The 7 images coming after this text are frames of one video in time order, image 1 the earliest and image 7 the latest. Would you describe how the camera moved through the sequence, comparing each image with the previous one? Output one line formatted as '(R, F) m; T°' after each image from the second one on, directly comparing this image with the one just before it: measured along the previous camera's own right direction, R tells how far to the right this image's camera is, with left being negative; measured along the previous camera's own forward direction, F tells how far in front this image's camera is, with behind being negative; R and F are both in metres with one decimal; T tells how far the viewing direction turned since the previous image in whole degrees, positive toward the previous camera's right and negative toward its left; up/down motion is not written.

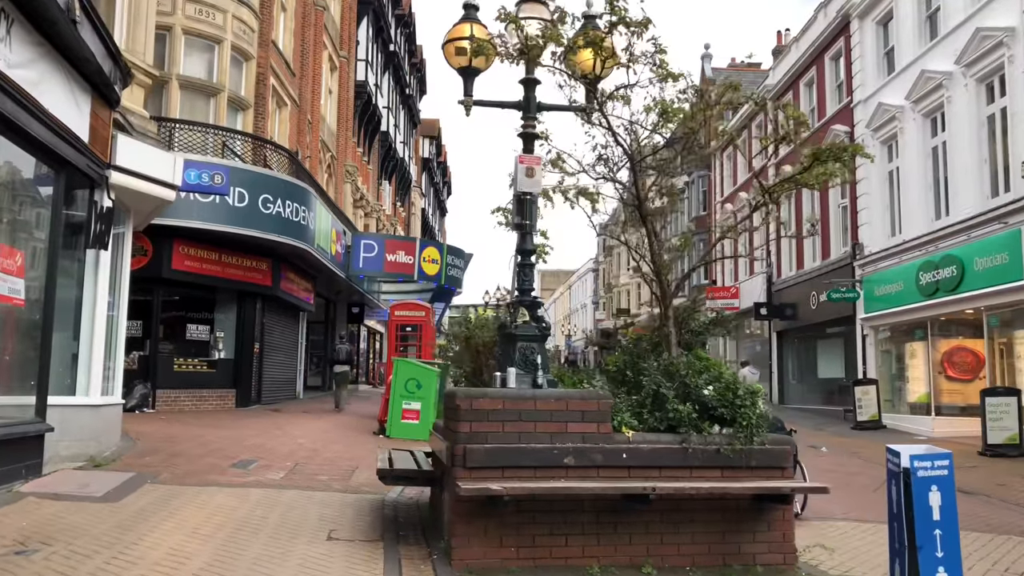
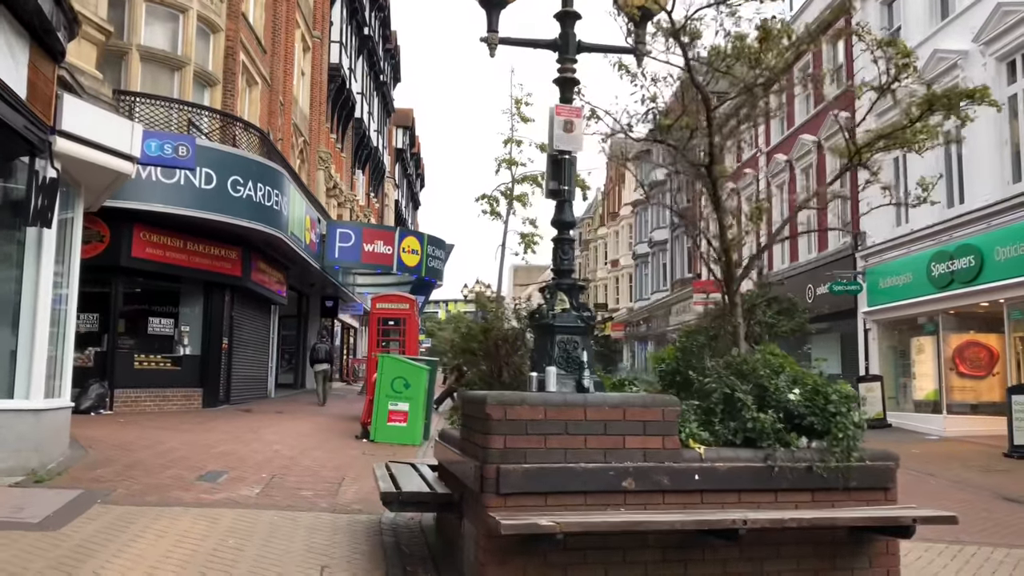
(-0.4, +1.2) m; +2°
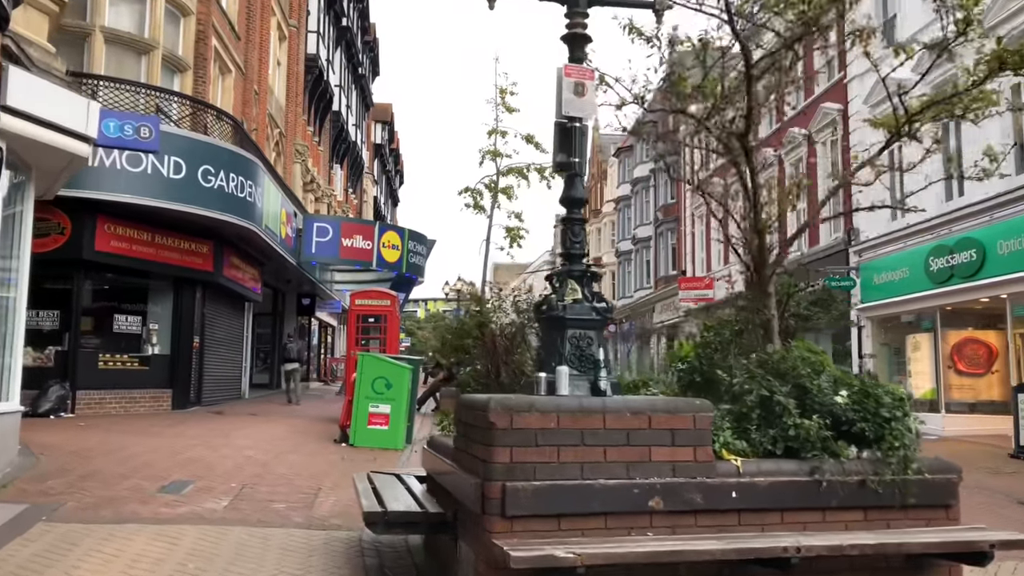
(-0.1, +0.7) m; +1°
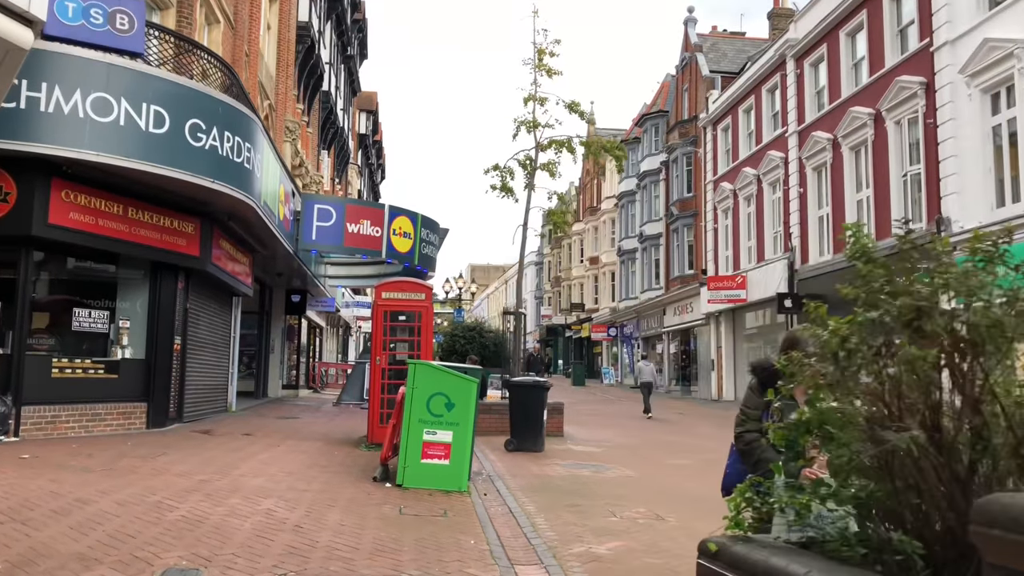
(-1.4, +3.0) m; +2°
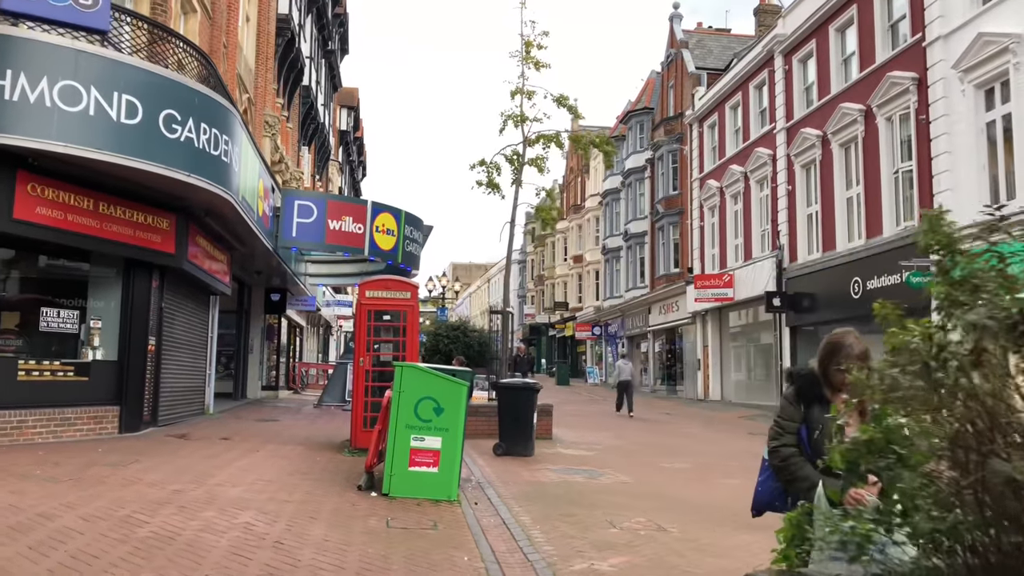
(-0.1, +0.4) m; +1°
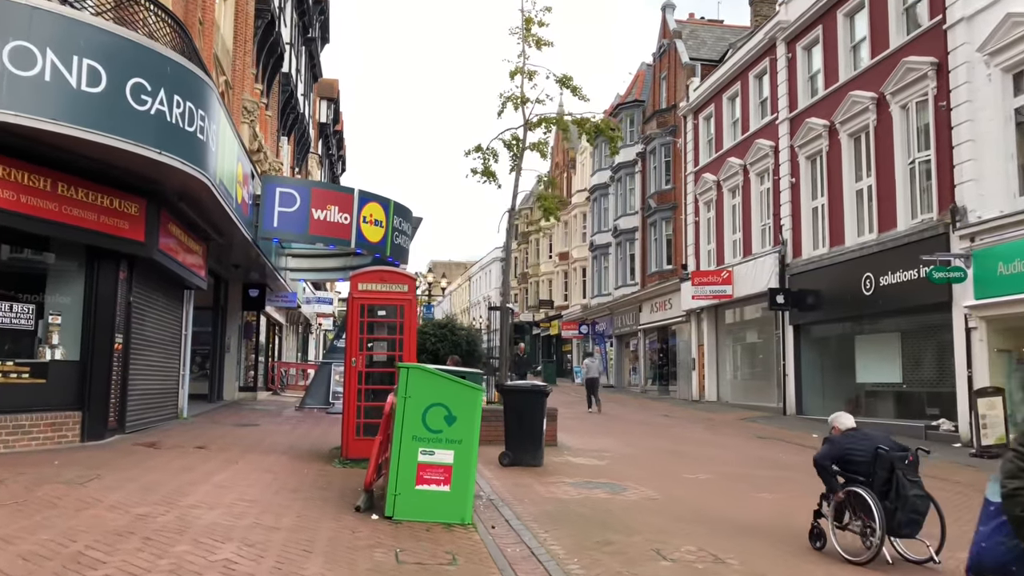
(-0.4, +1.1) m; +2°
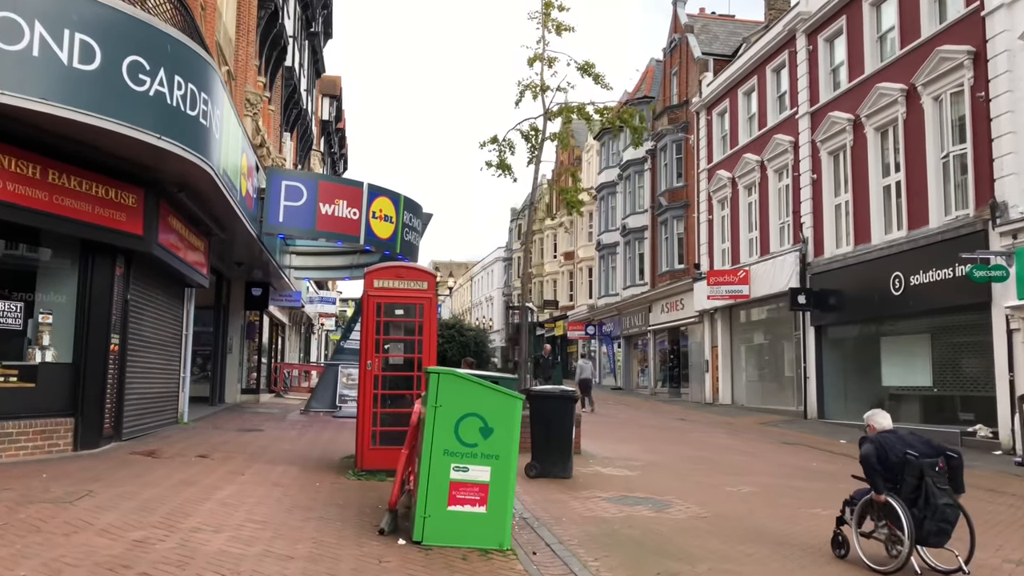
(-0.3, +0.8) m; 0°
